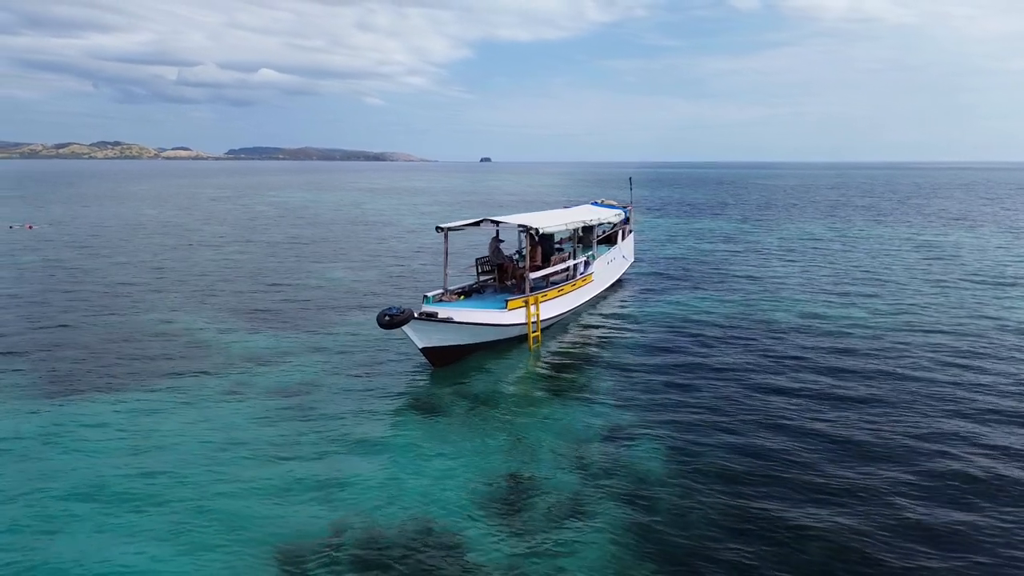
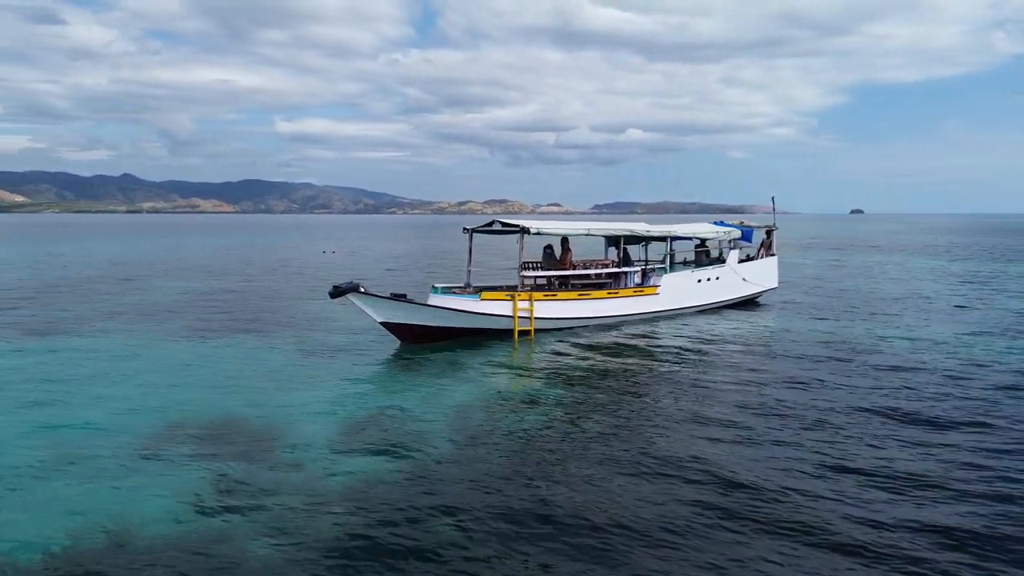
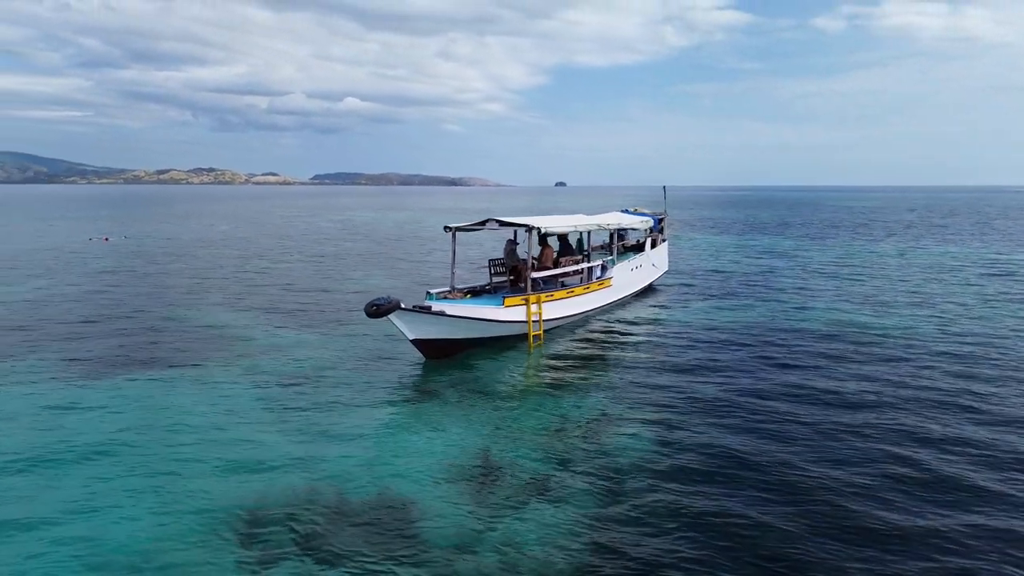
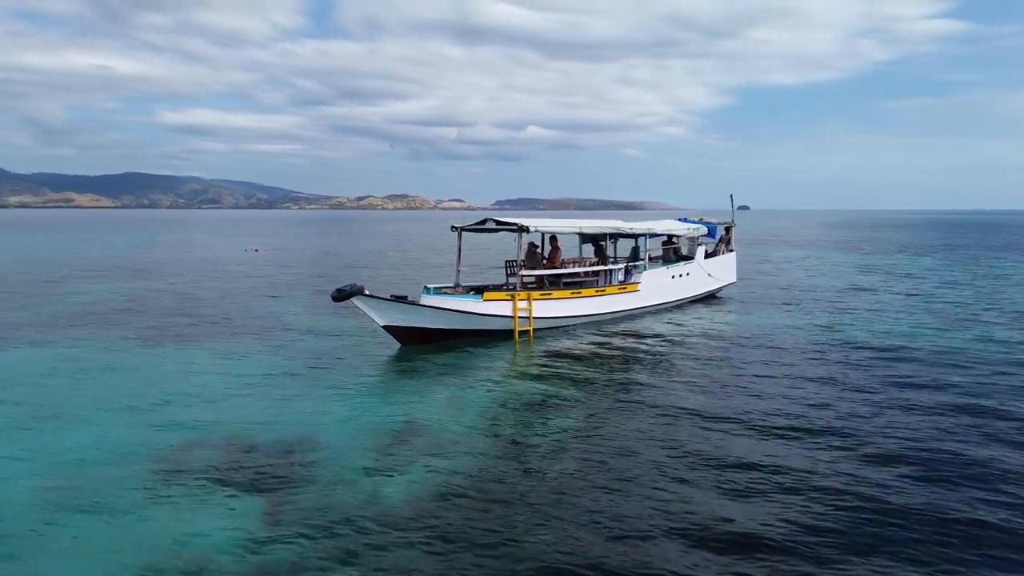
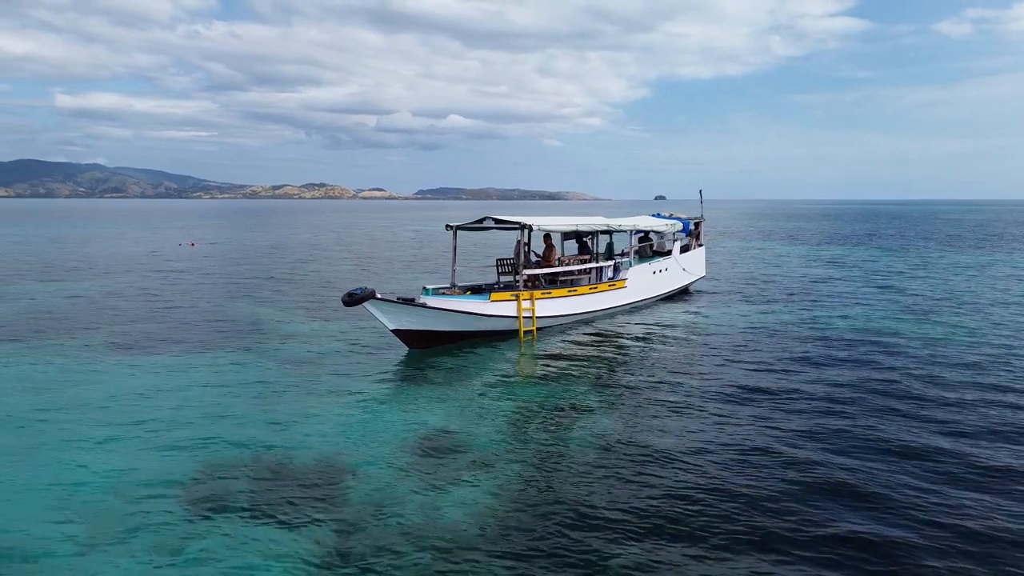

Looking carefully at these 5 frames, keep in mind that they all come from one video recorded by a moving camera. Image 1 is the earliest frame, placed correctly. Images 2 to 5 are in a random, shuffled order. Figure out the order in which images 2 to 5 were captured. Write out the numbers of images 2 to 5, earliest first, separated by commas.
3, 5, 4, 2
